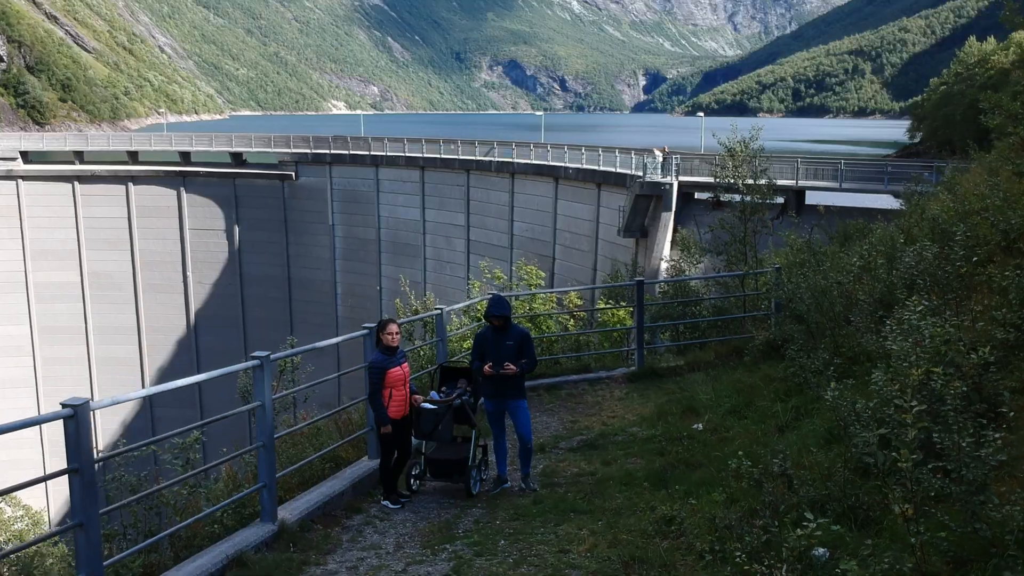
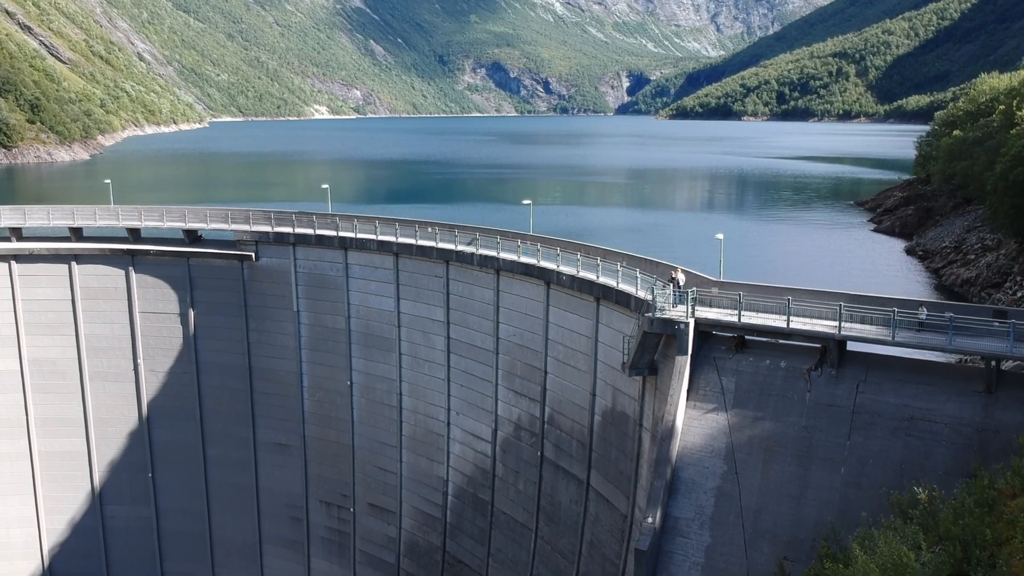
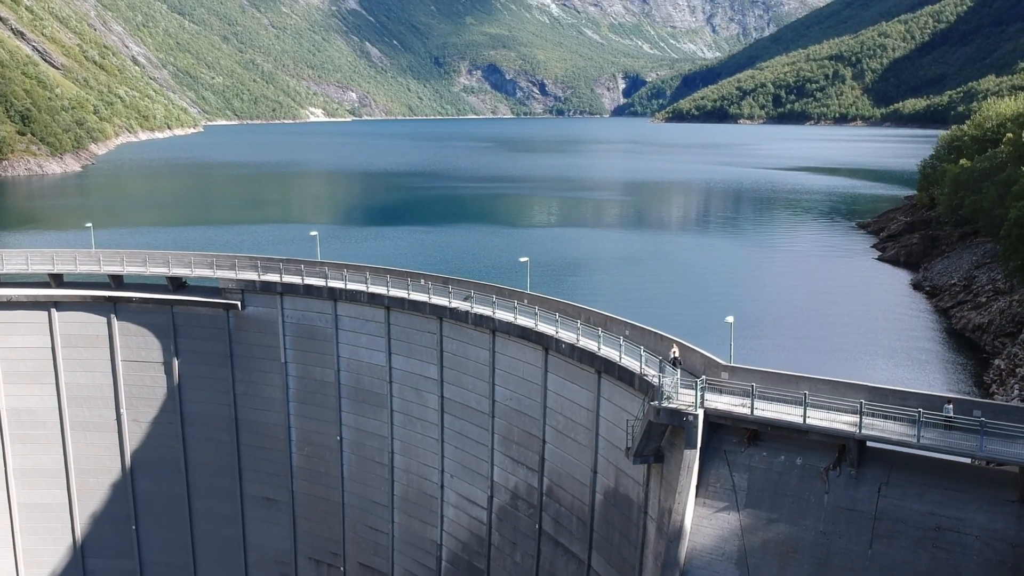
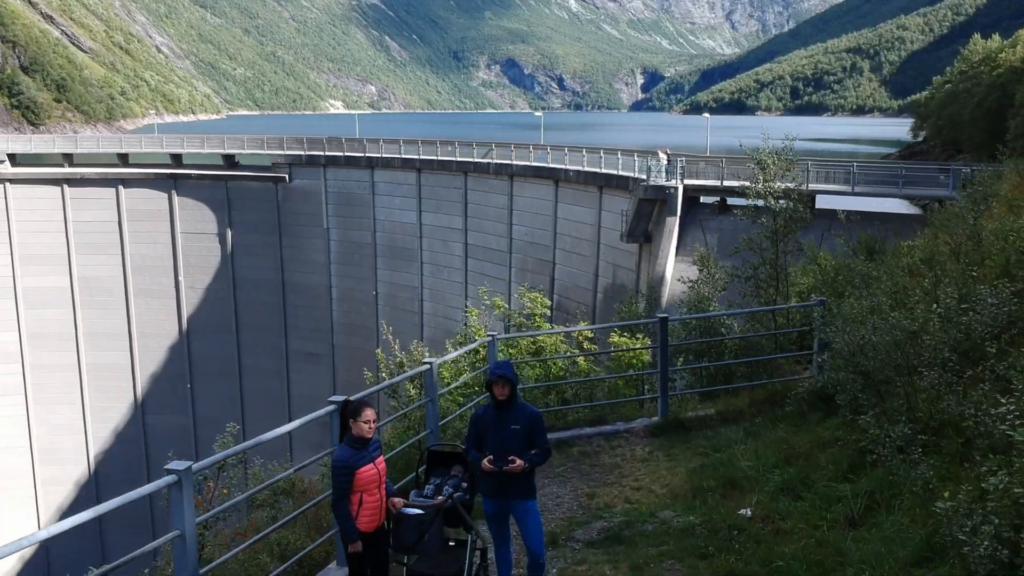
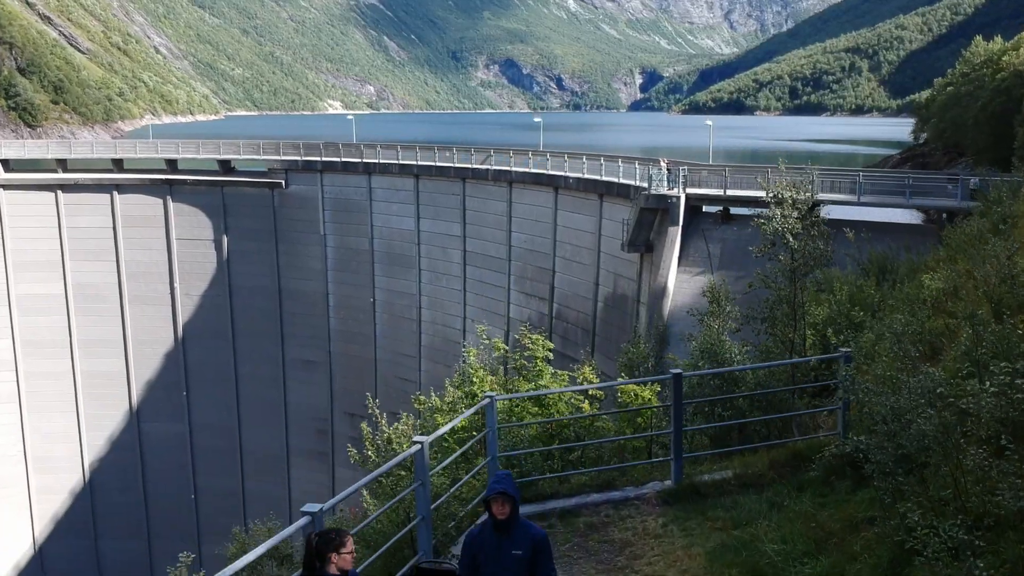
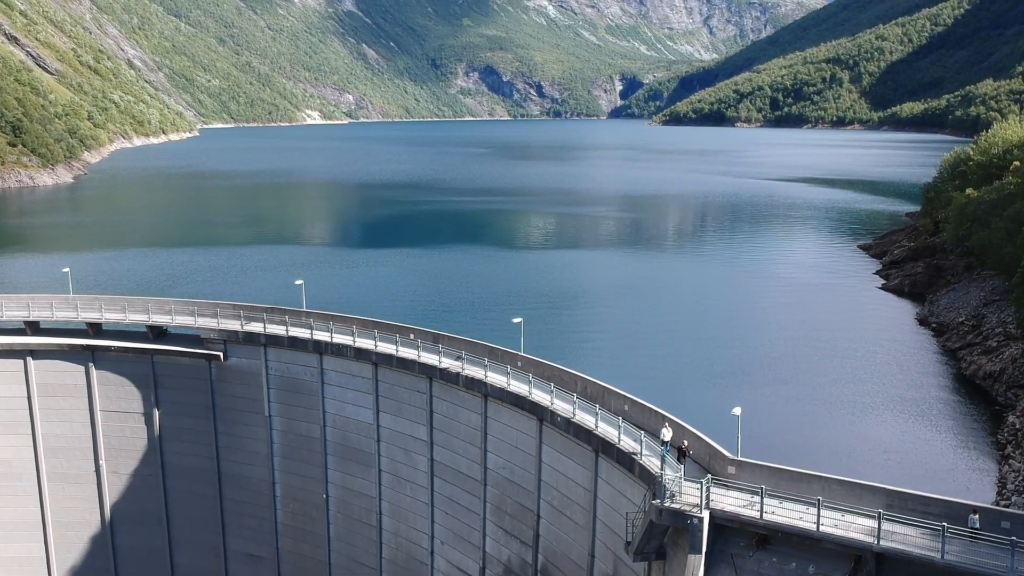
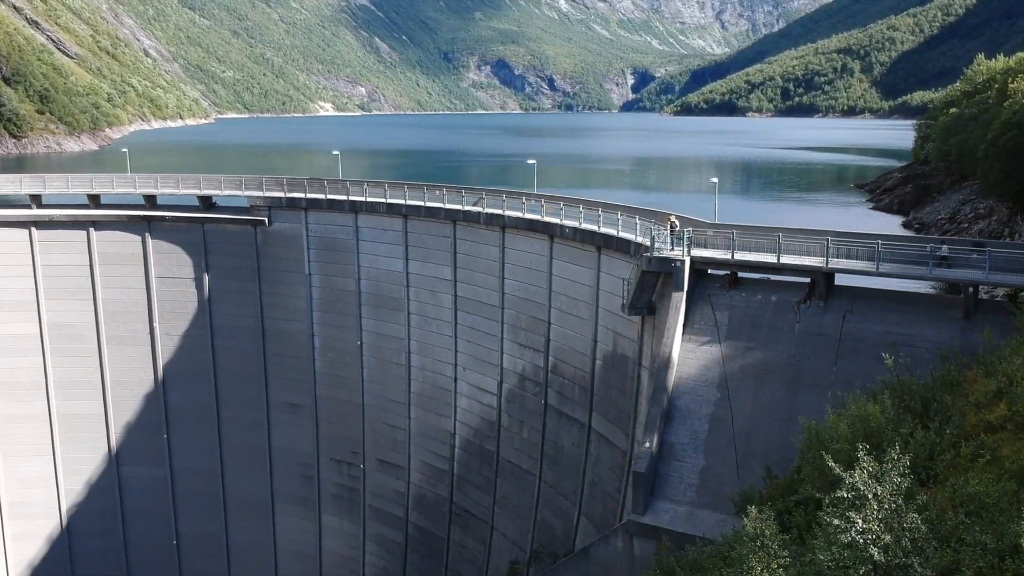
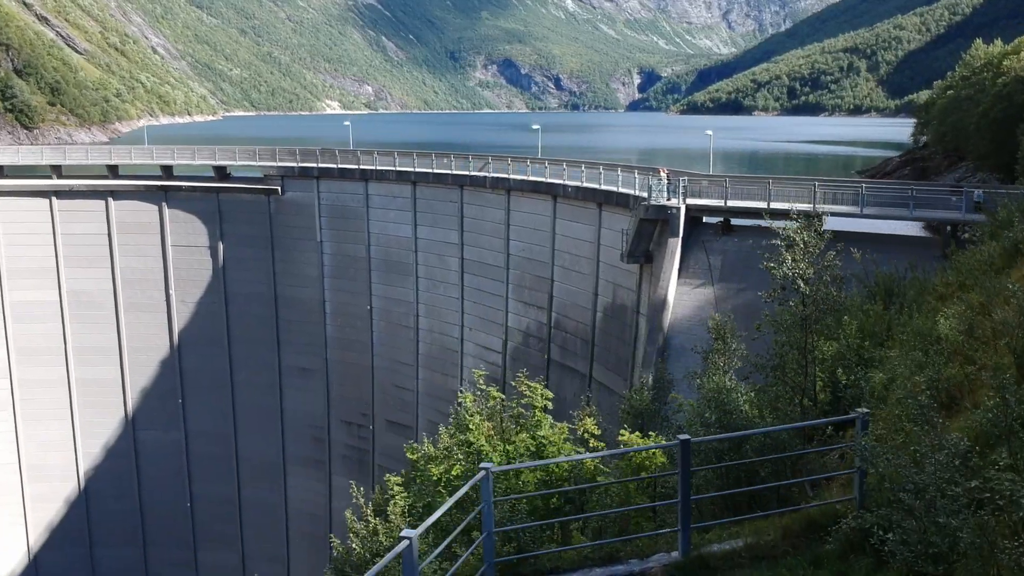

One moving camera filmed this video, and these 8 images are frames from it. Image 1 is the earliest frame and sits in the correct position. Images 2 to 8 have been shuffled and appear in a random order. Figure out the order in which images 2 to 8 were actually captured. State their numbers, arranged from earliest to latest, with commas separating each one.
4, 5, 8, 7, 2, 3, 6
